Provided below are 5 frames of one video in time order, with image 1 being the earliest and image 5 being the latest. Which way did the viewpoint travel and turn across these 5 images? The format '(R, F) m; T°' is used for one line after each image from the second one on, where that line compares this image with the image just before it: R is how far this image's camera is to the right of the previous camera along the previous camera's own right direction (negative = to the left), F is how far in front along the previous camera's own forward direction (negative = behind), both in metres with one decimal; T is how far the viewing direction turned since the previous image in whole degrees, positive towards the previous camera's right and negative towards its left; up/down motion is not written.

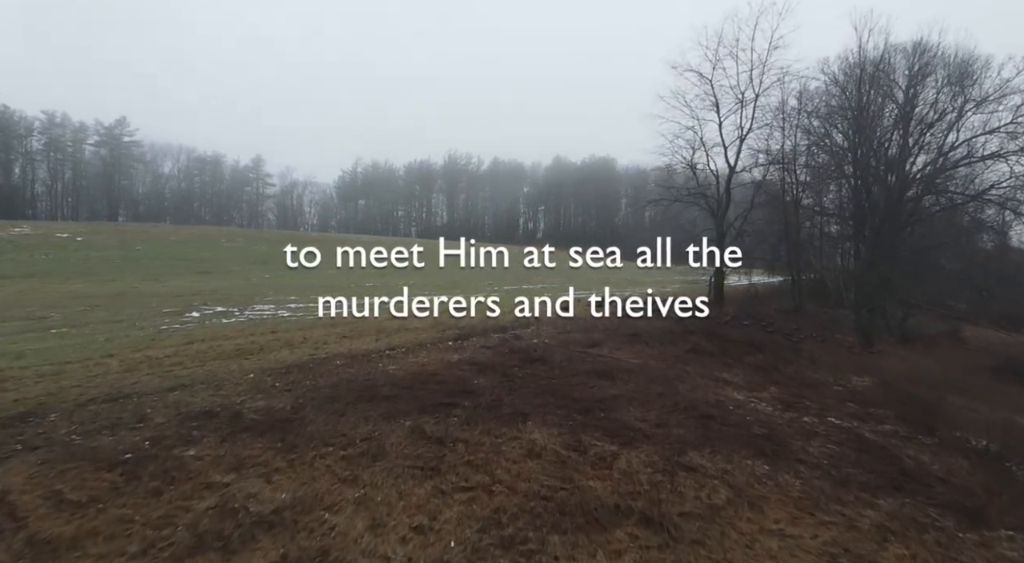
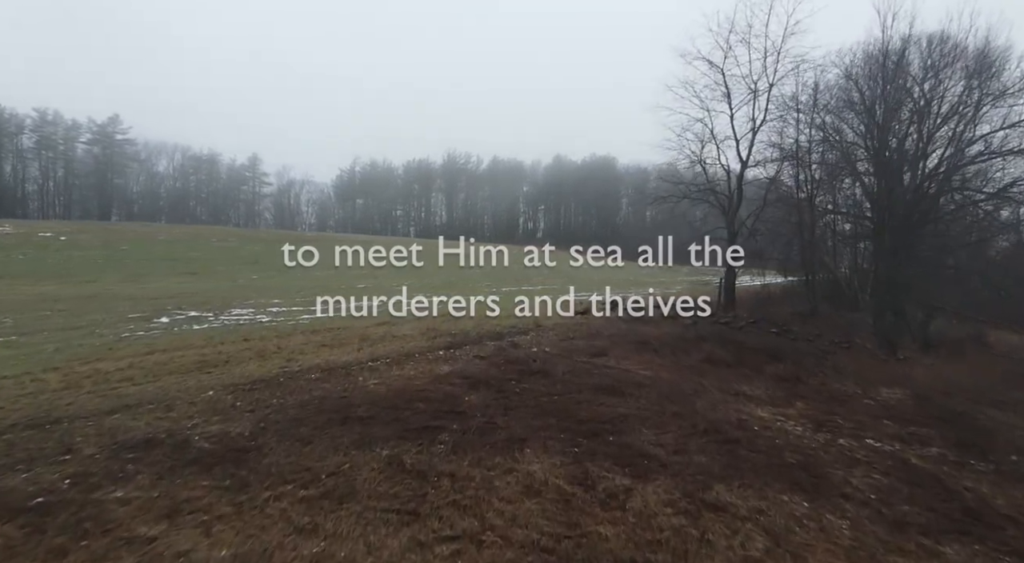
(+0.1, +1.3) m; 0°
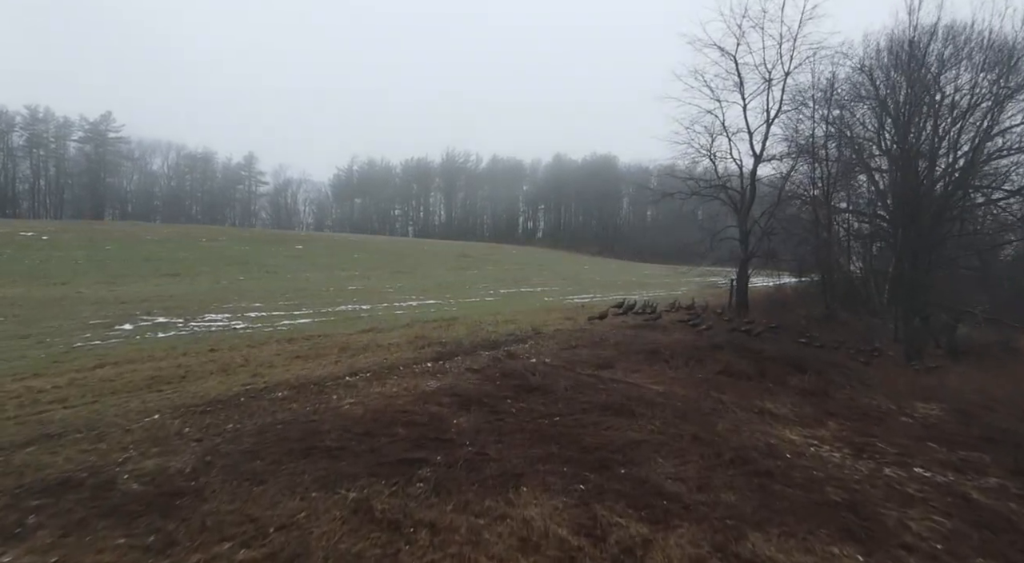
(+0.1, +1.3) m; 0°
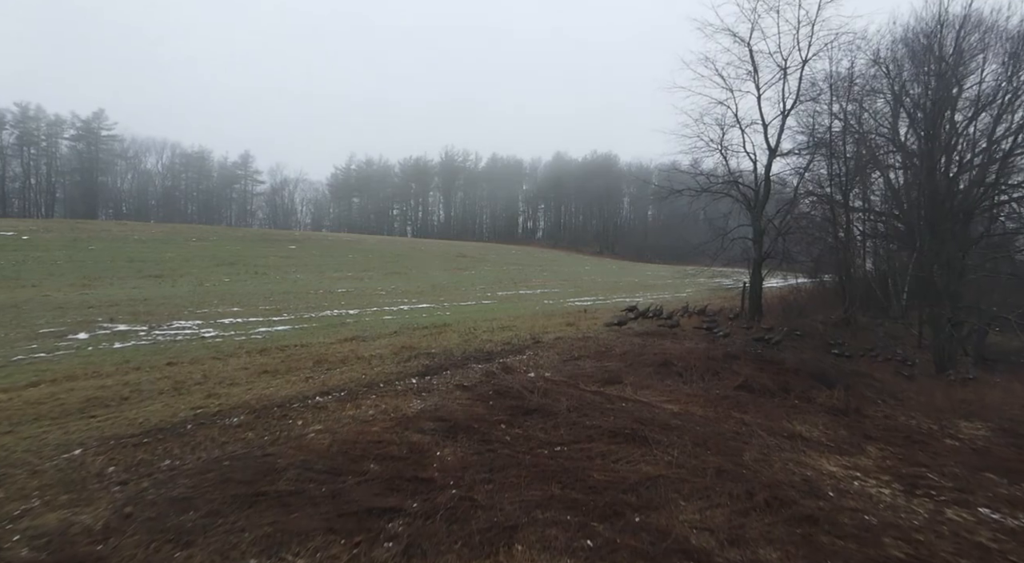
(+0.1, +1.3) m; 0°
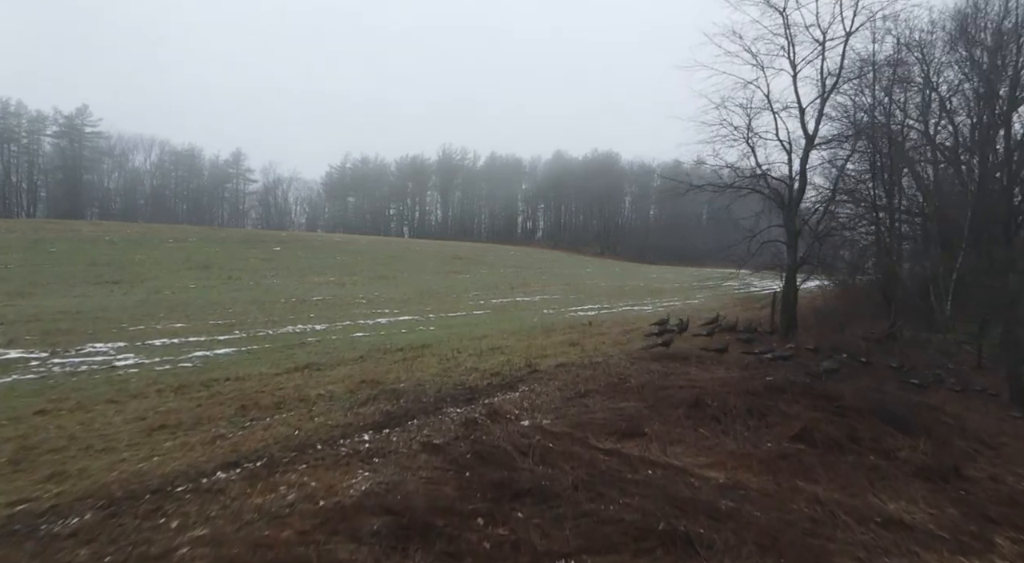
(+0.2, +2.5) m; 0°
